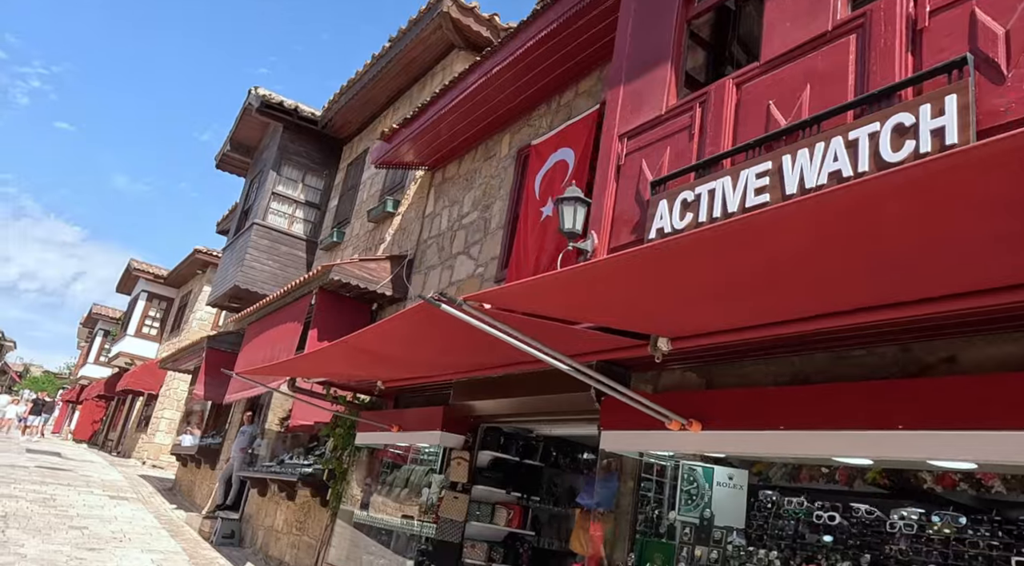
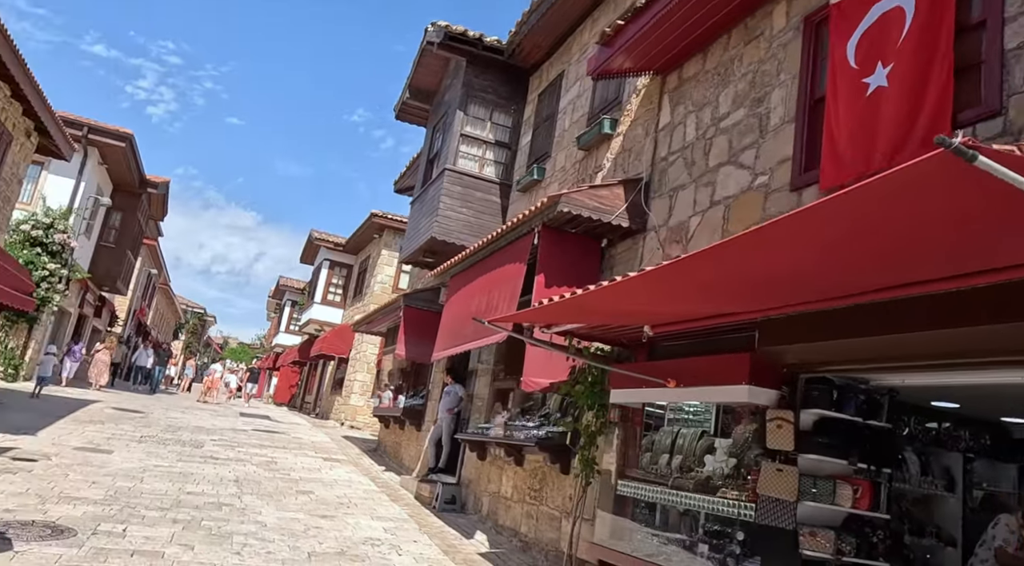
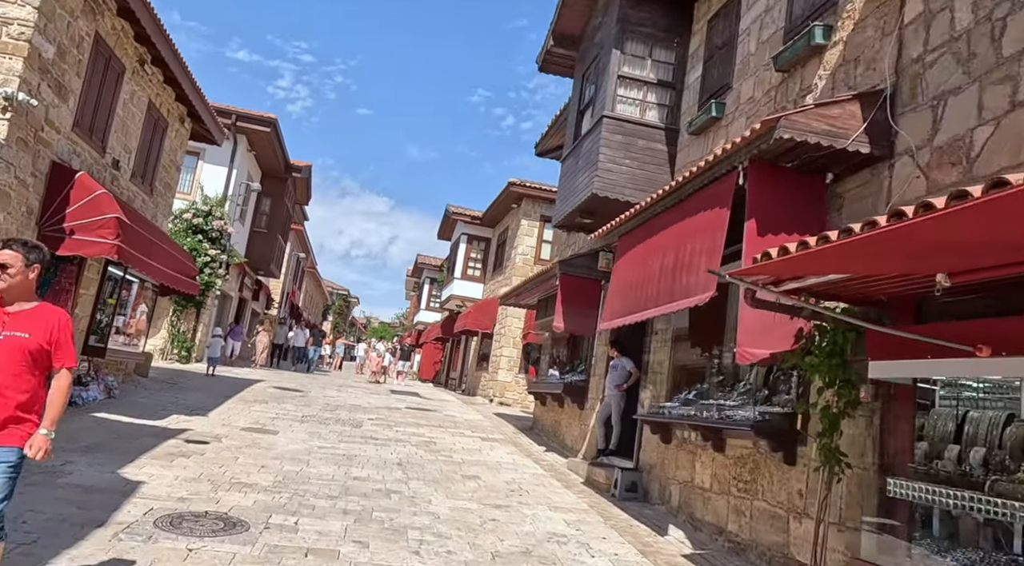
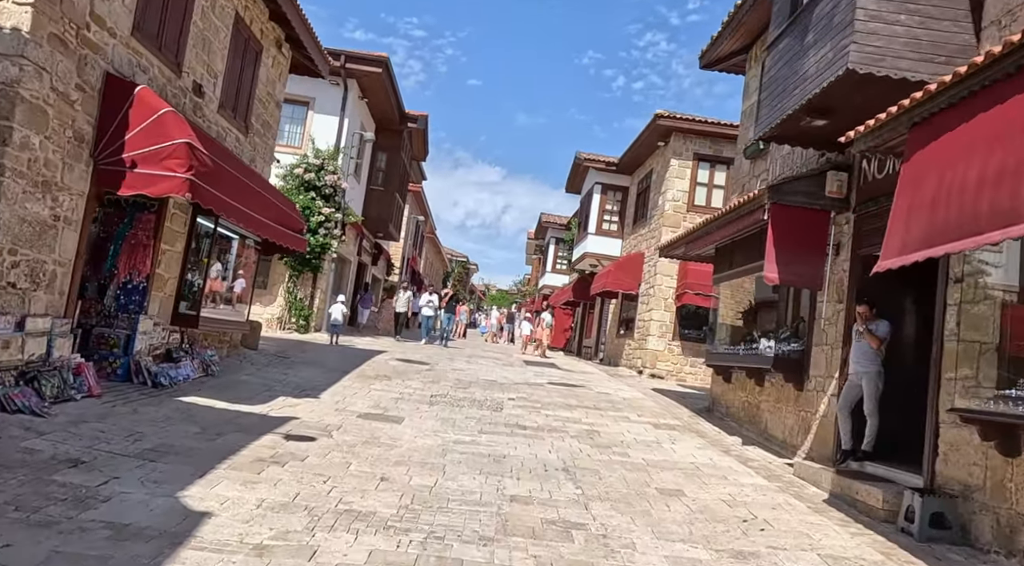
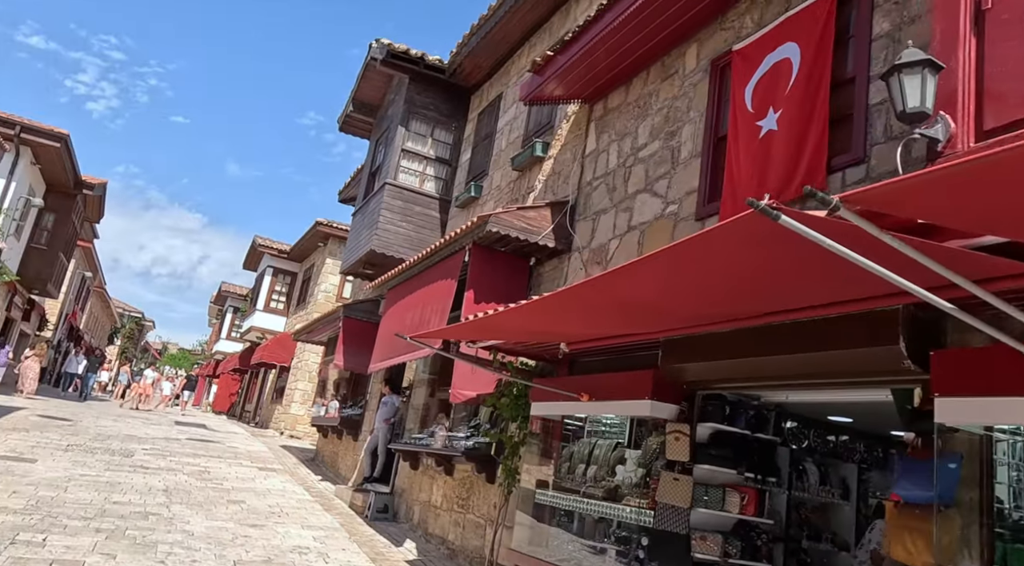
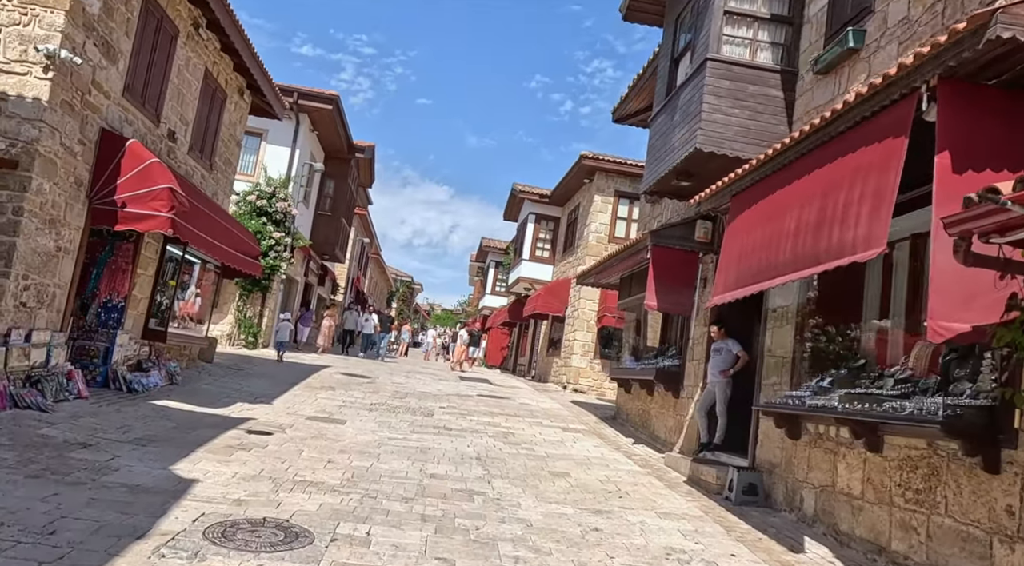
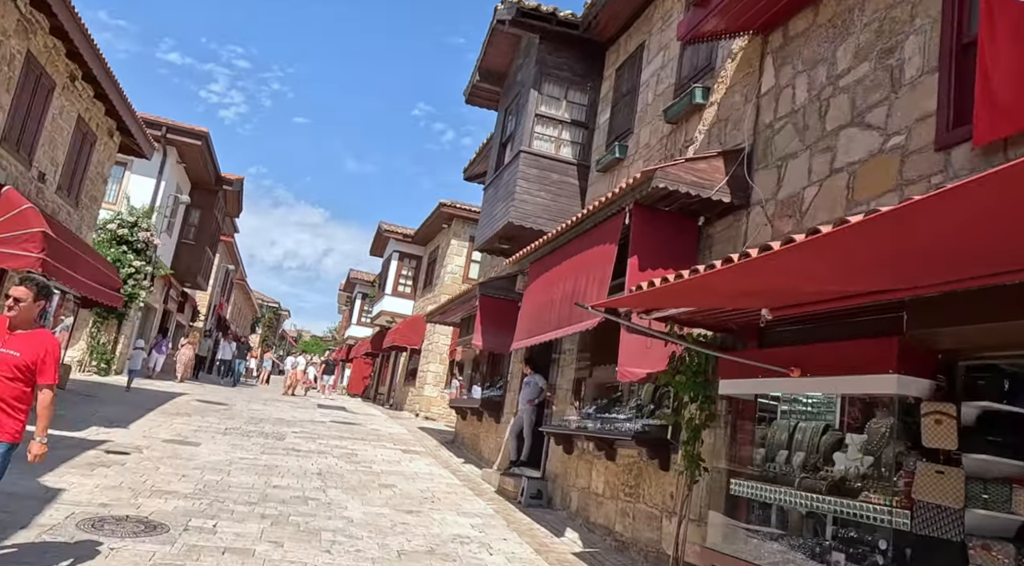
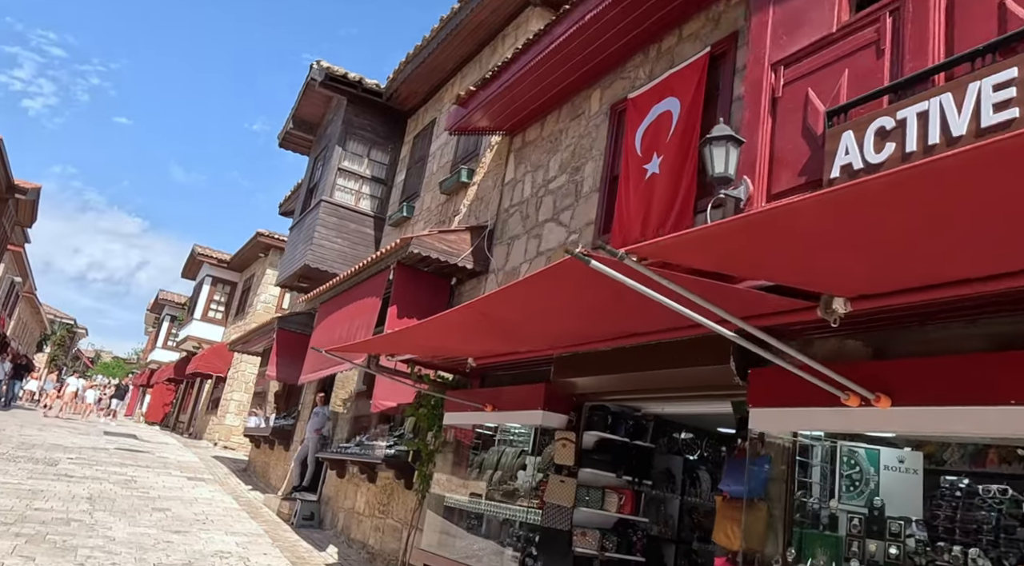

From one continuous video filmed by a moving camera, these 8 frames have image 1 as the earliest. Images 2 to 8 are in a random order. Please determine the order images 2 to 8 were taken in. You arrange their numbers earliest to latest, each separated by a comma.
8, 5, 2, 7, 3, 6, 4
